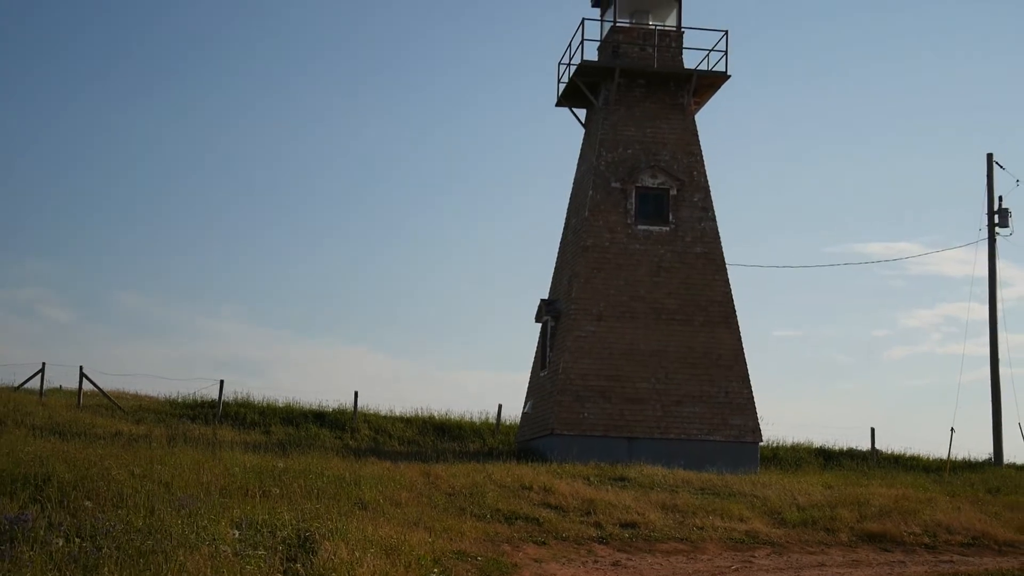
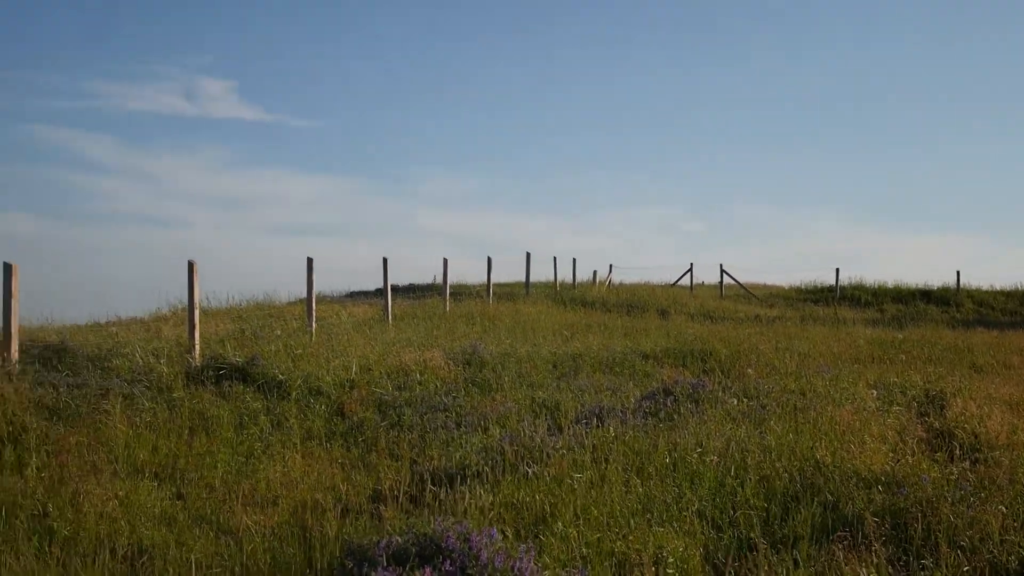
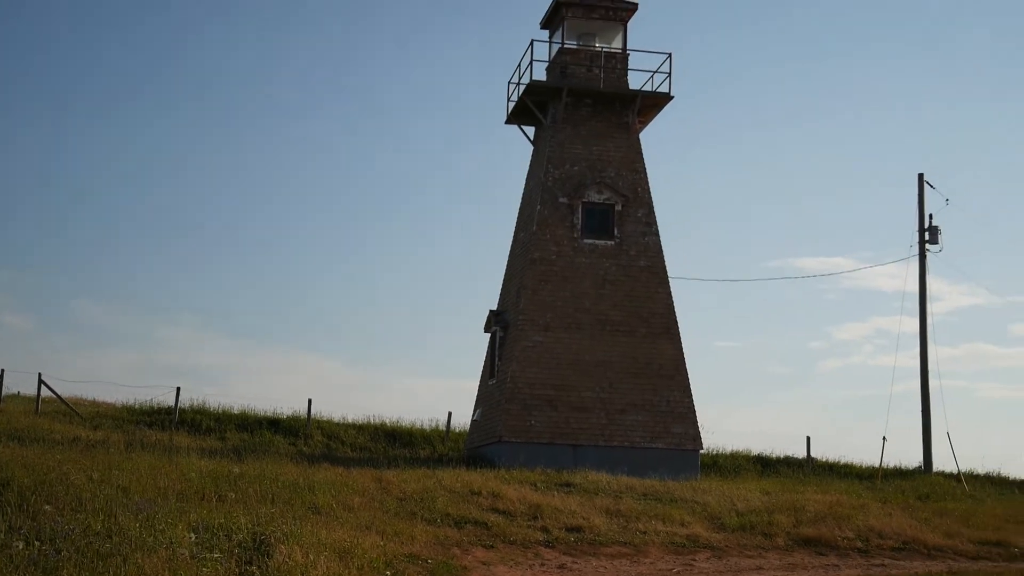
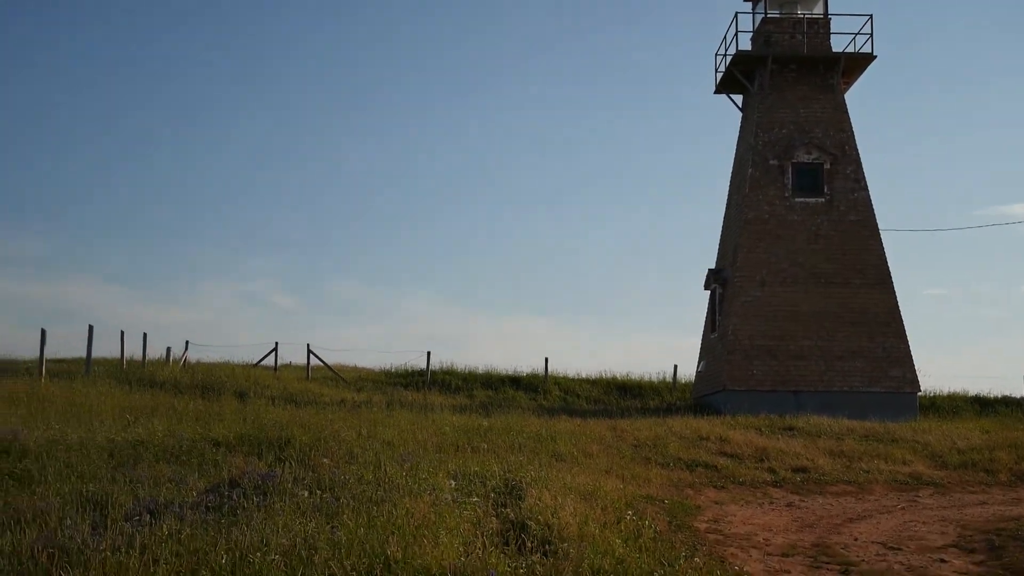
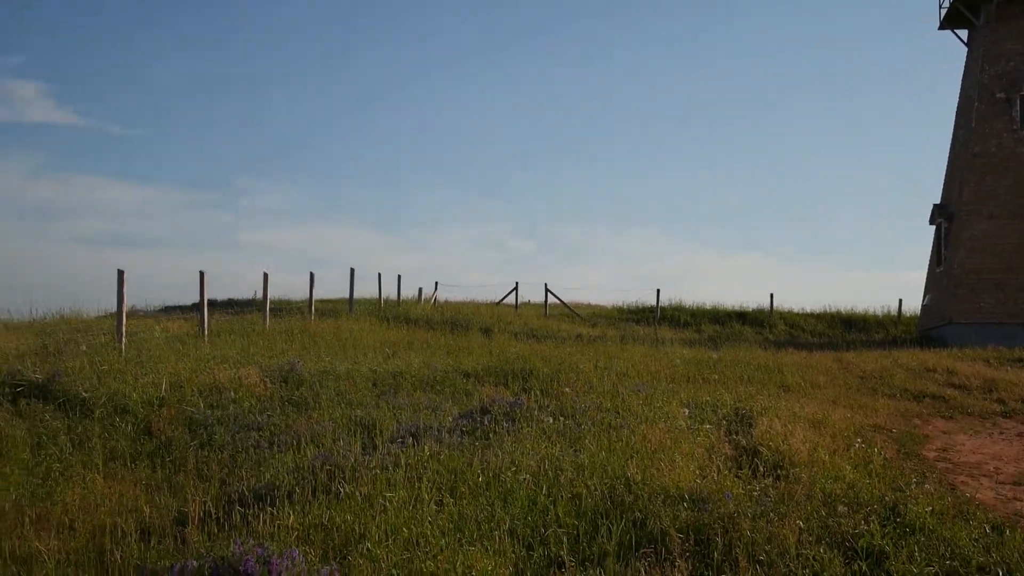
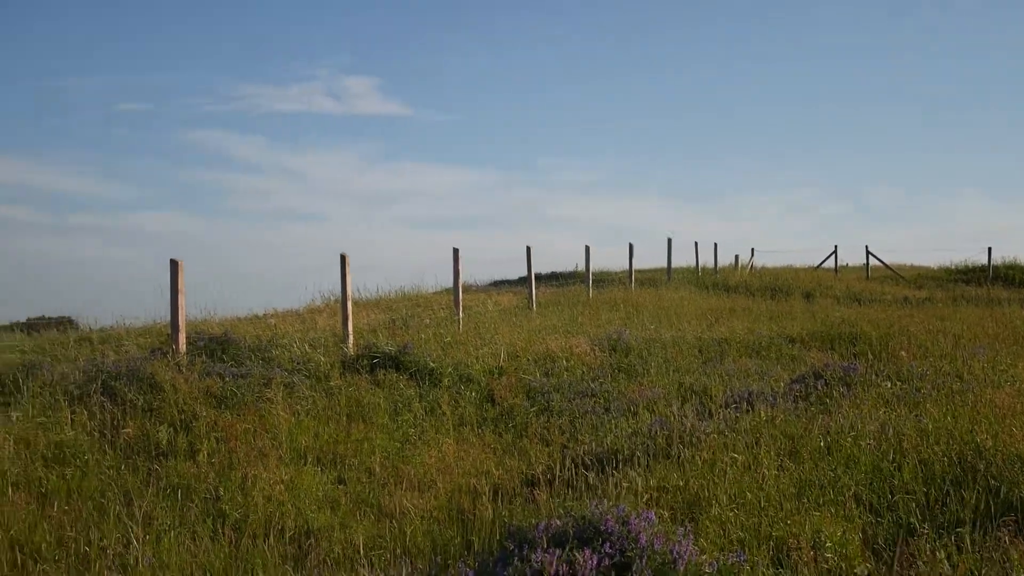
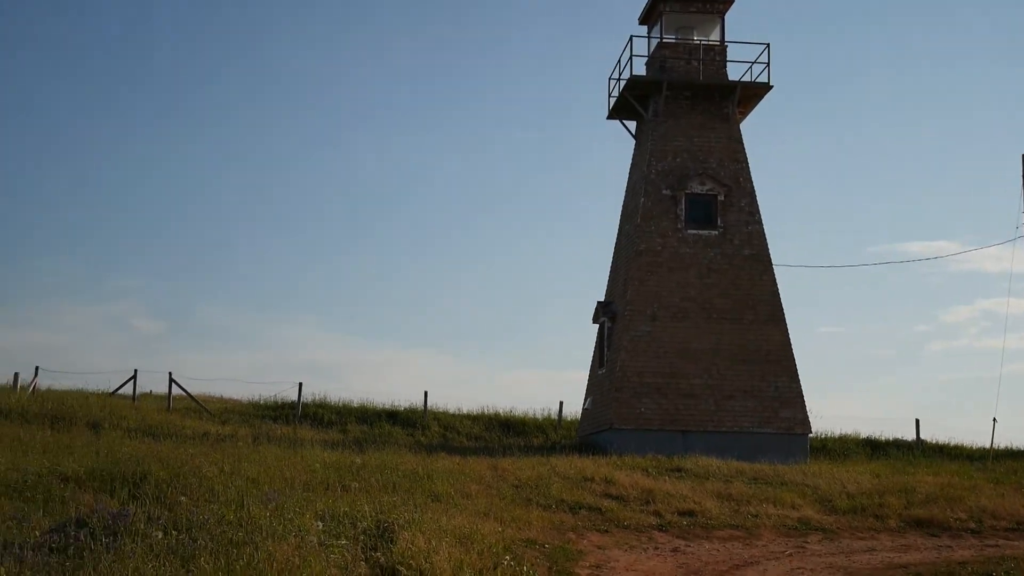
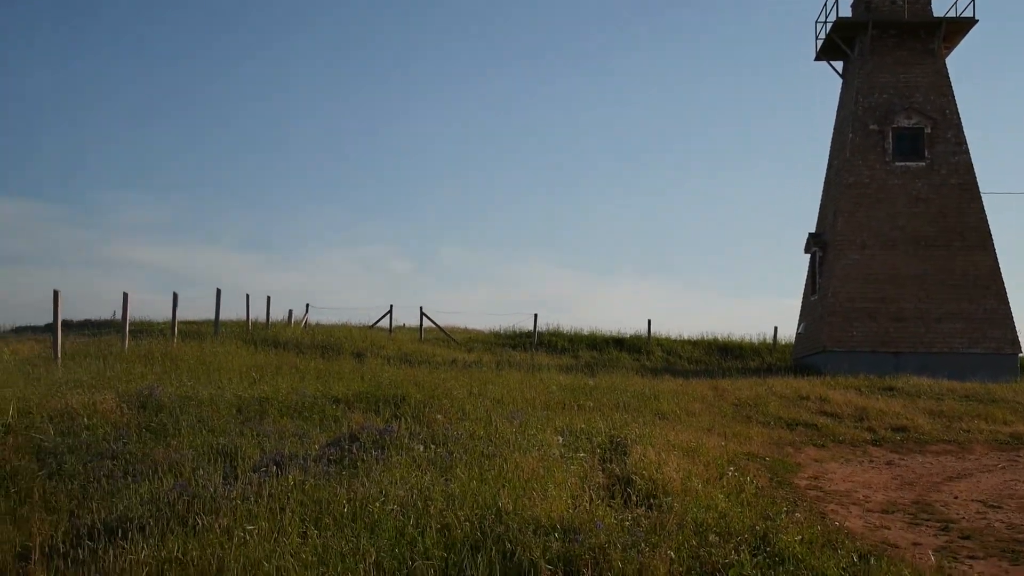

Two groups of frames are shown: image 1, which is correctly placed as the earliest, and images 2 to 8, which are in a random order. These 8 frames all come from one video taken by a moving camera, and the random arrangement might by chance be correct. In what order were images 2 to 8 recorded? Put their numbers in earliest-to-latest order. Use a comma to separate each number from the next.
3, 7, 4, 8, 5, 2, 6
